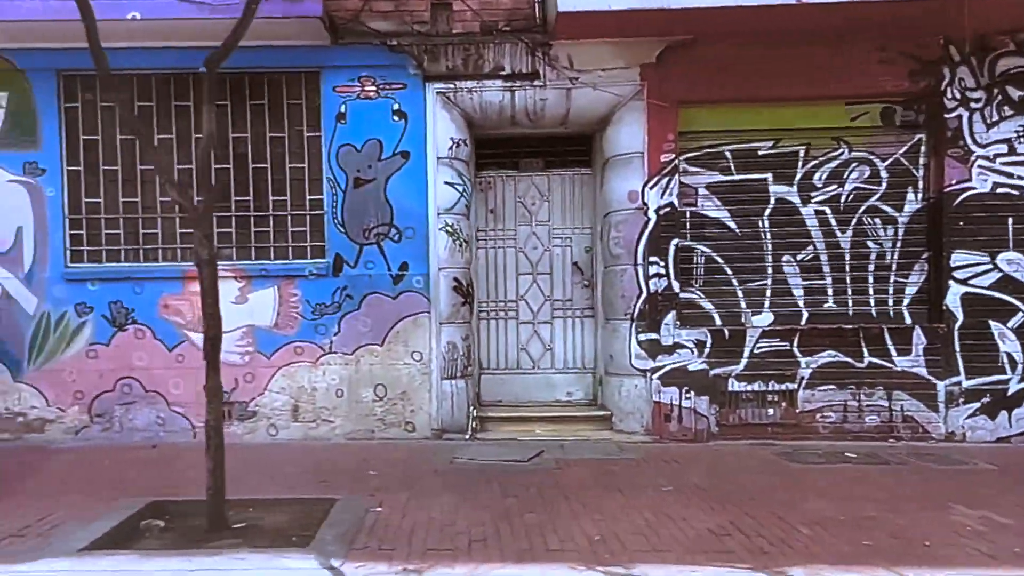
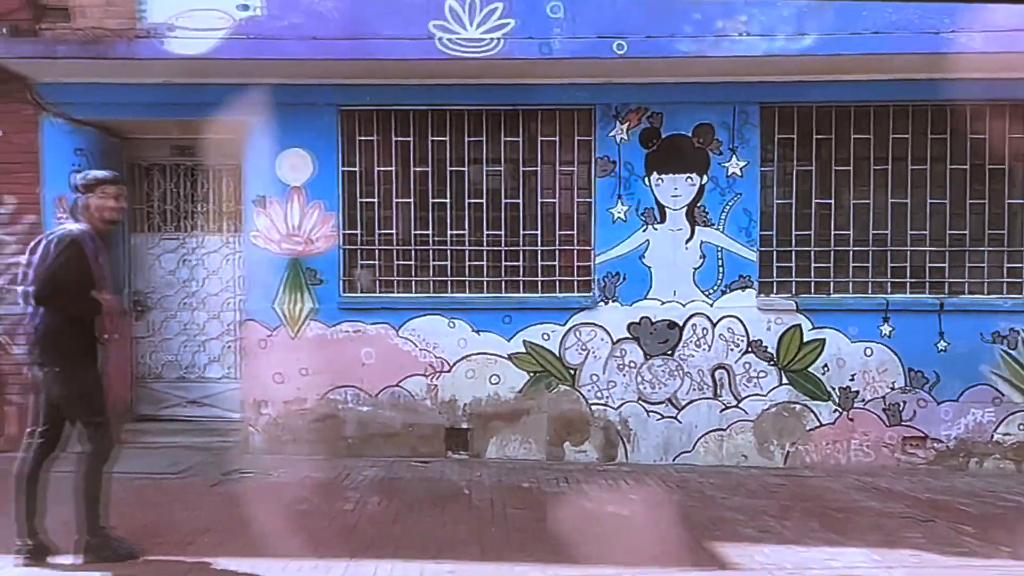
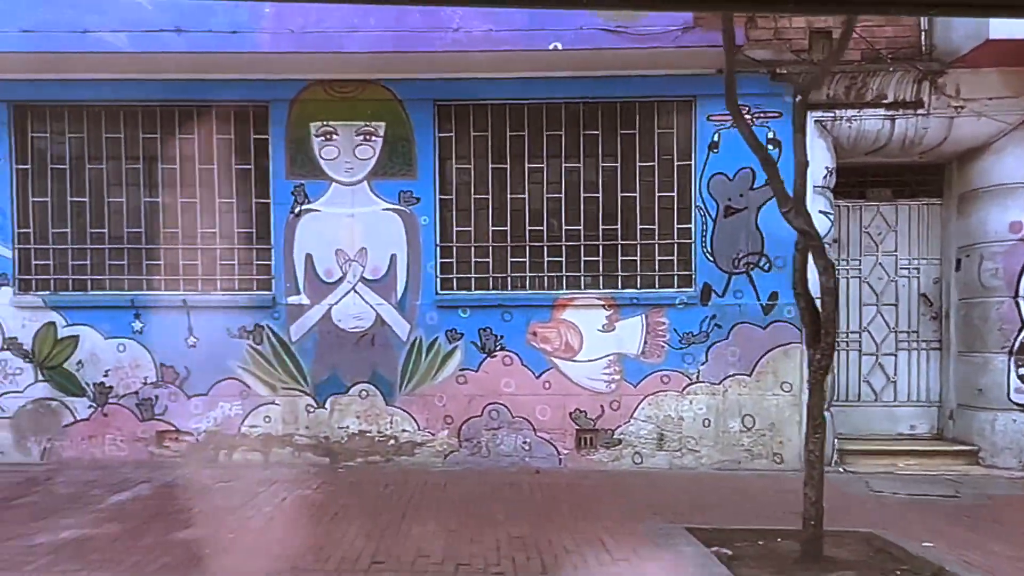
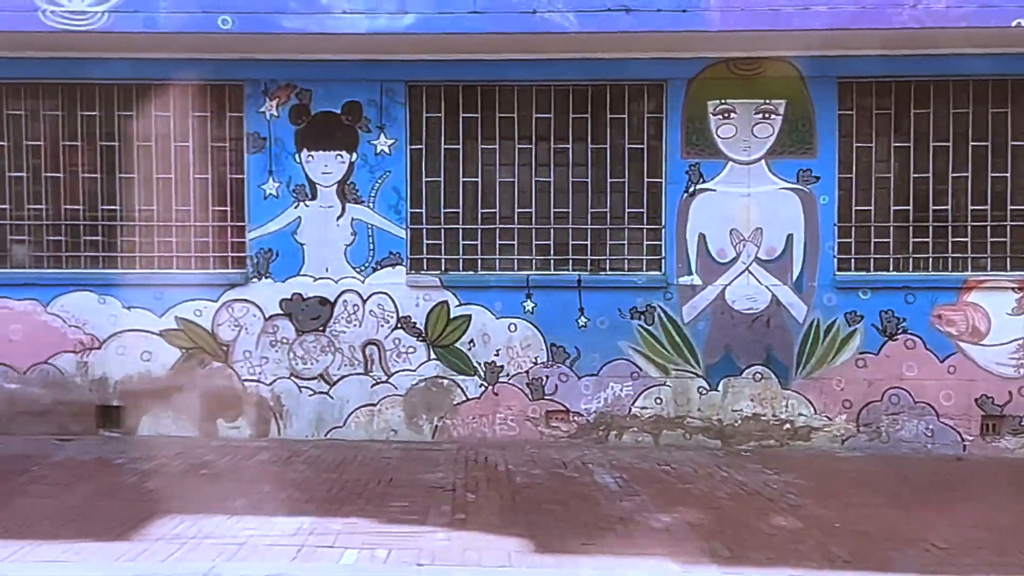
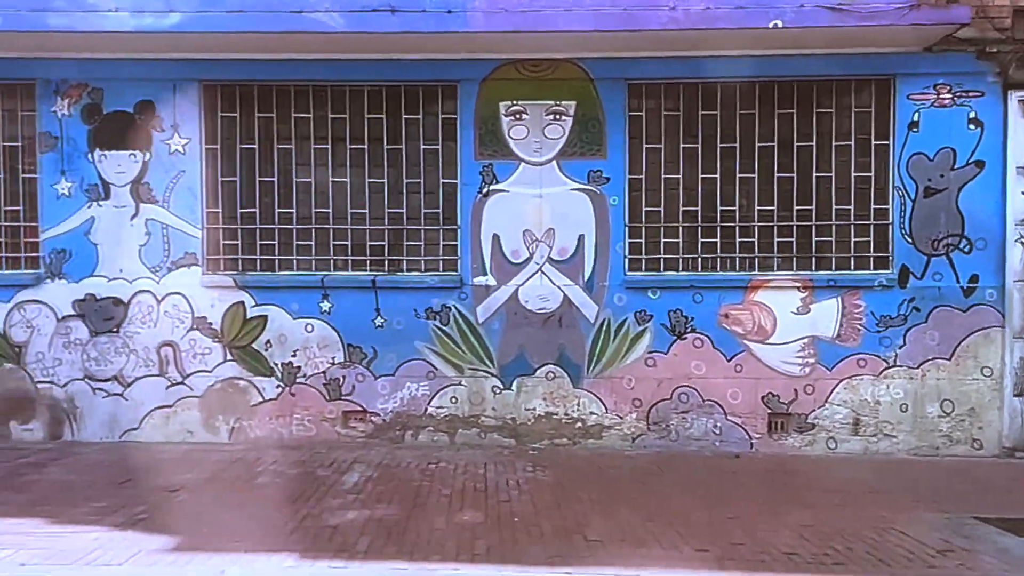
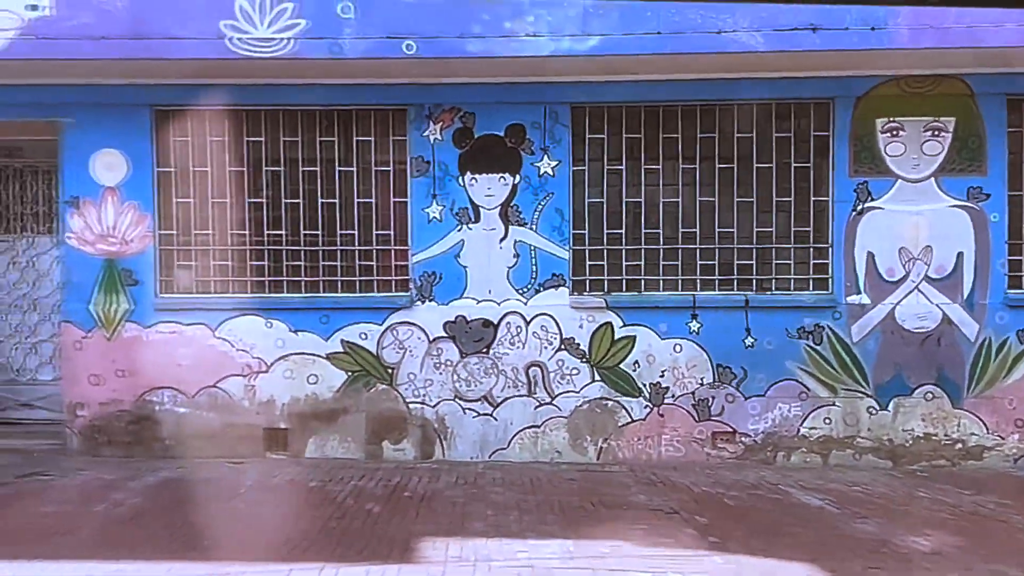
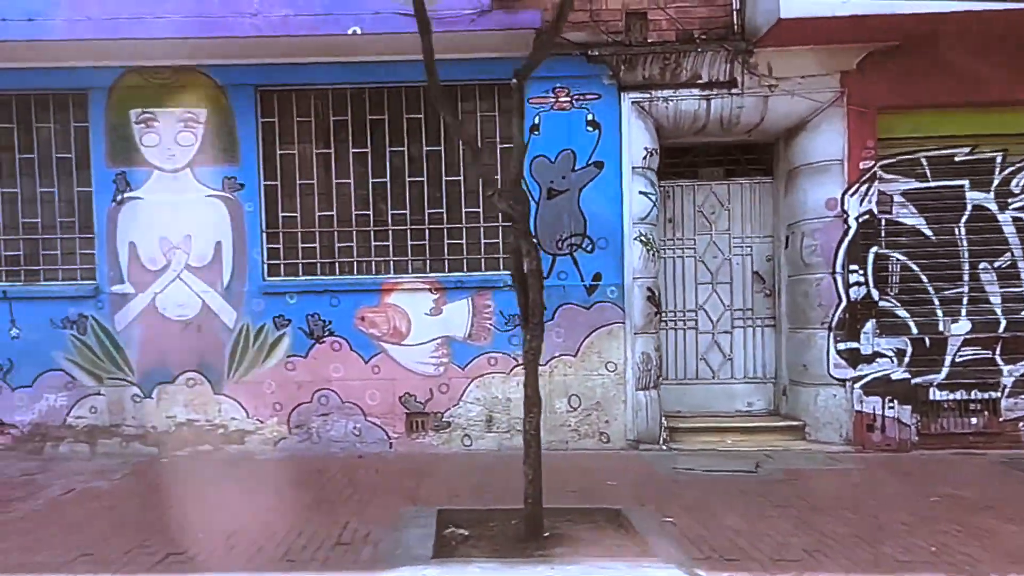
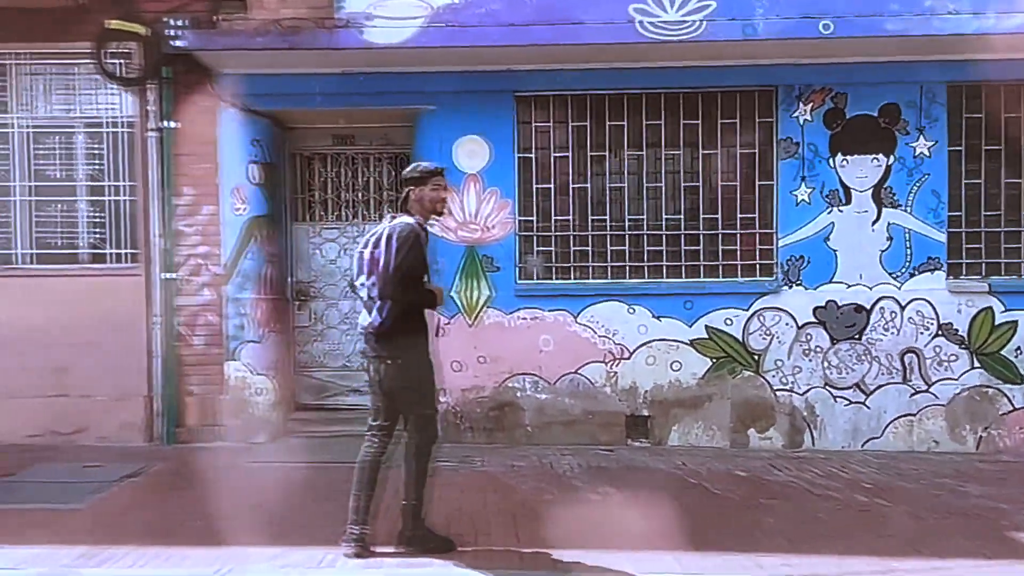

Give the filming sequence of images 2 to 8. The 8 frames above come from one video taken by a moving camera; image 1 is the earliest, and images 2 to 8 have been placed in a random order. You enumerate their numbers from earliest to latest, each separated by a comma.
7, 3, 5, 4, 6, 2, 8
